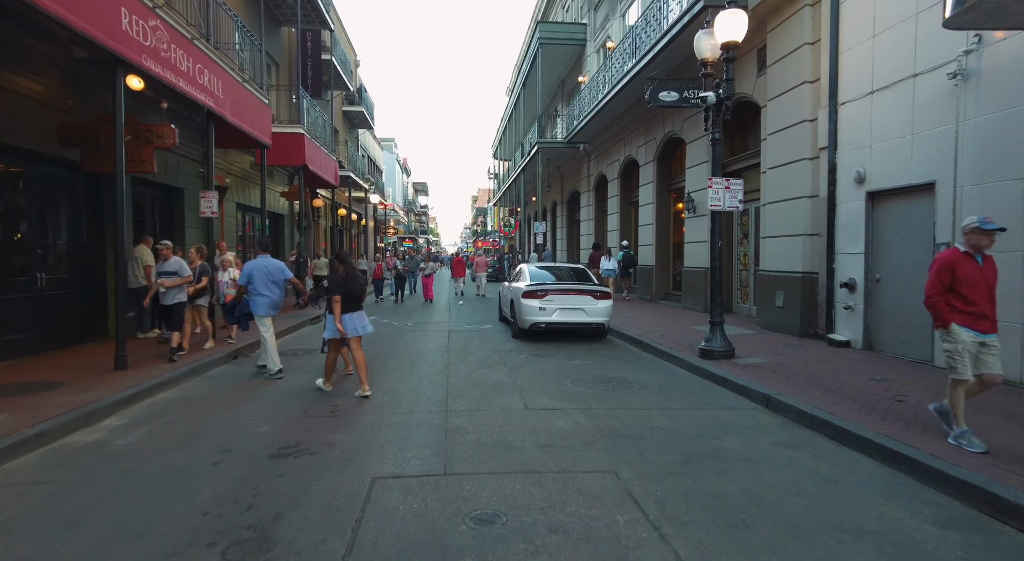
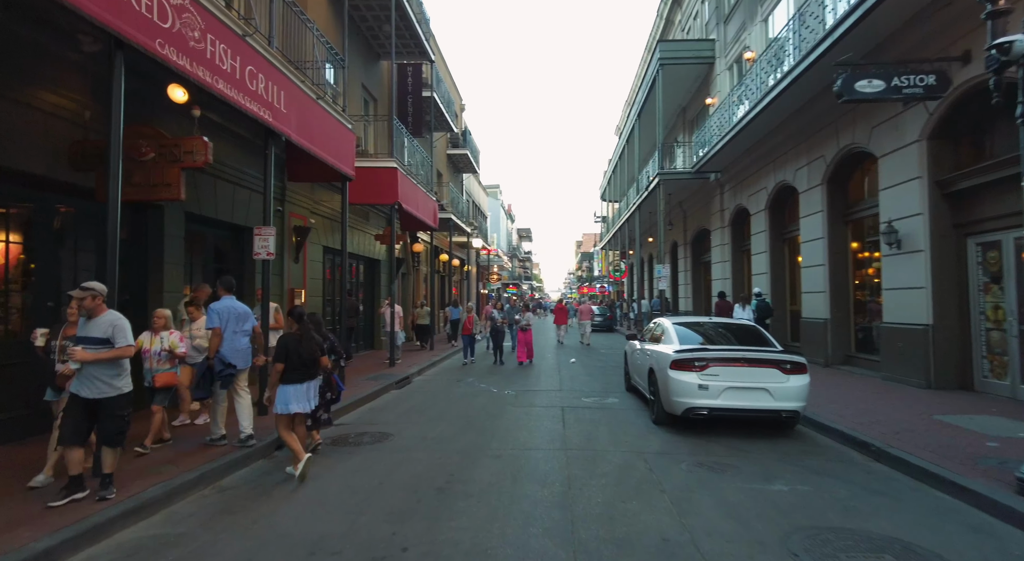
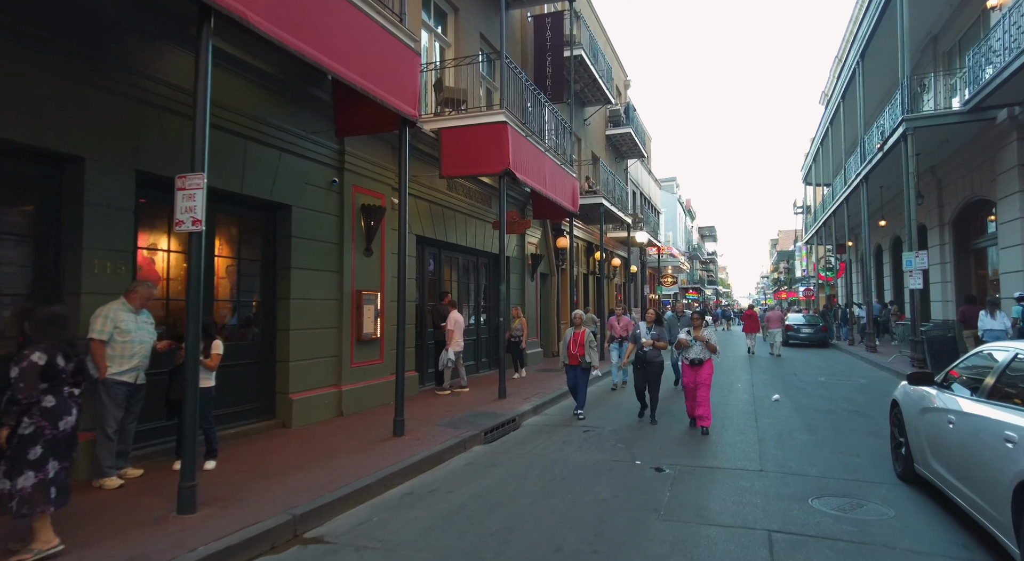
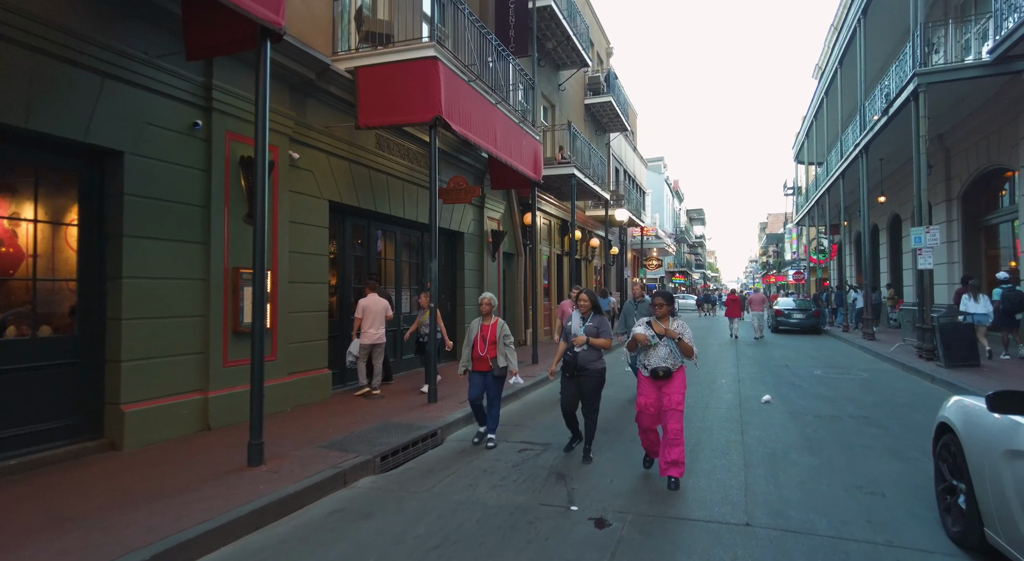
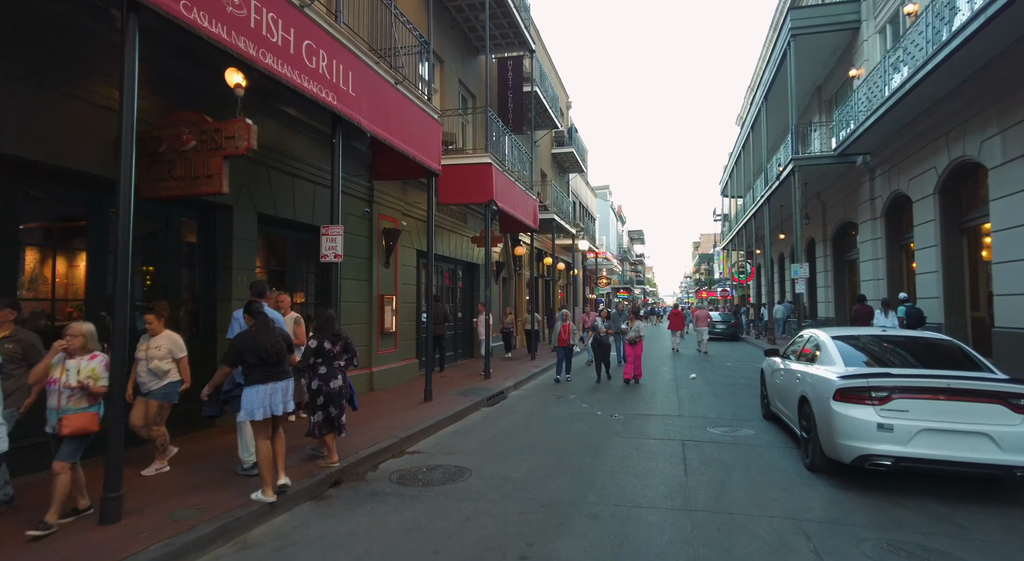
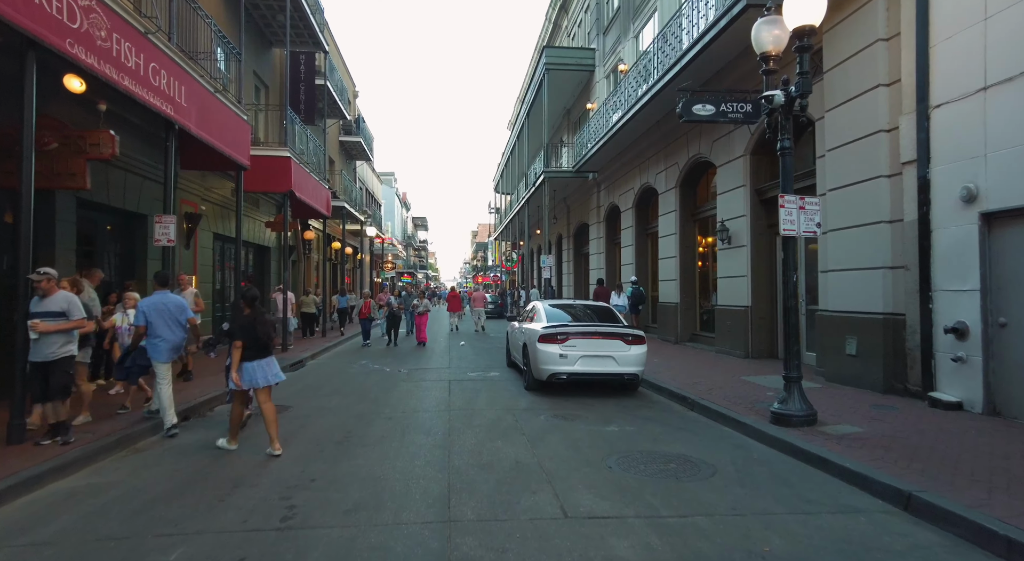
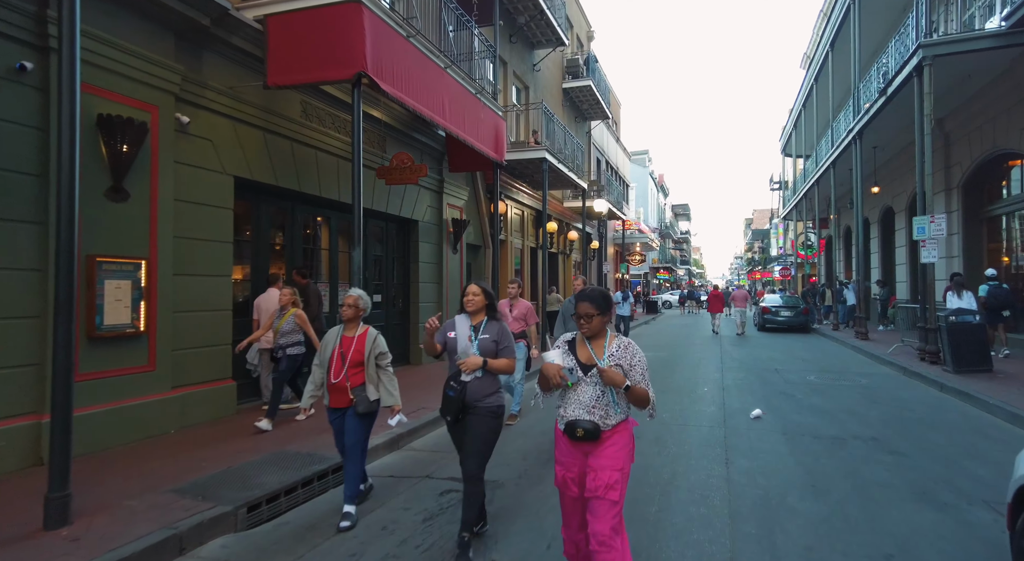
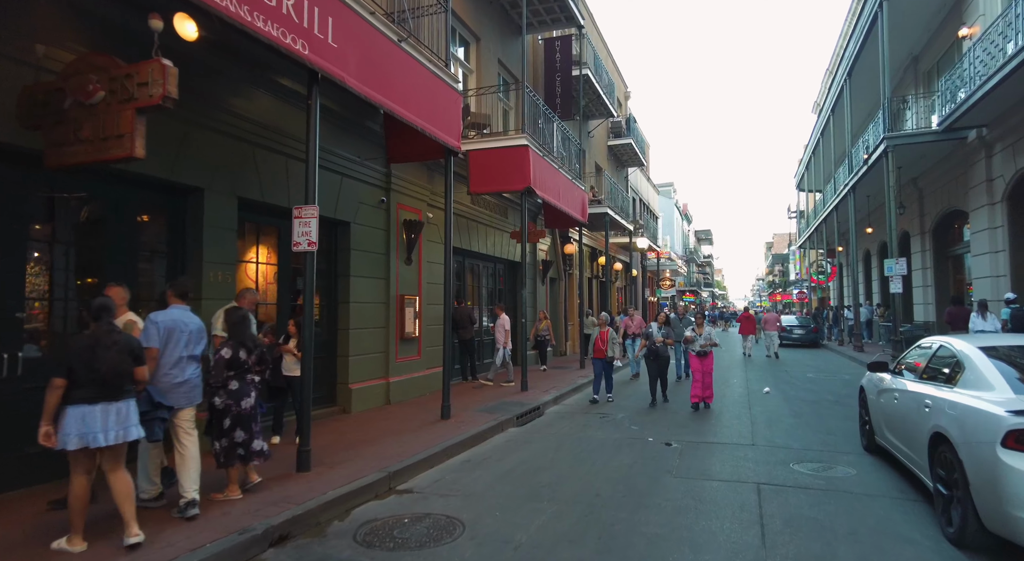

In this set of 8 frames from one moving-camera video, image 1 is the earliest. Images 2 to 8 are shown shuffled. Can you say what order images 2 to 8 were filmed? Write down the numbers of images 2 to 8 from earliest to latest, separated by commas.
6, 2, 5, 8, 3, 4, 7
